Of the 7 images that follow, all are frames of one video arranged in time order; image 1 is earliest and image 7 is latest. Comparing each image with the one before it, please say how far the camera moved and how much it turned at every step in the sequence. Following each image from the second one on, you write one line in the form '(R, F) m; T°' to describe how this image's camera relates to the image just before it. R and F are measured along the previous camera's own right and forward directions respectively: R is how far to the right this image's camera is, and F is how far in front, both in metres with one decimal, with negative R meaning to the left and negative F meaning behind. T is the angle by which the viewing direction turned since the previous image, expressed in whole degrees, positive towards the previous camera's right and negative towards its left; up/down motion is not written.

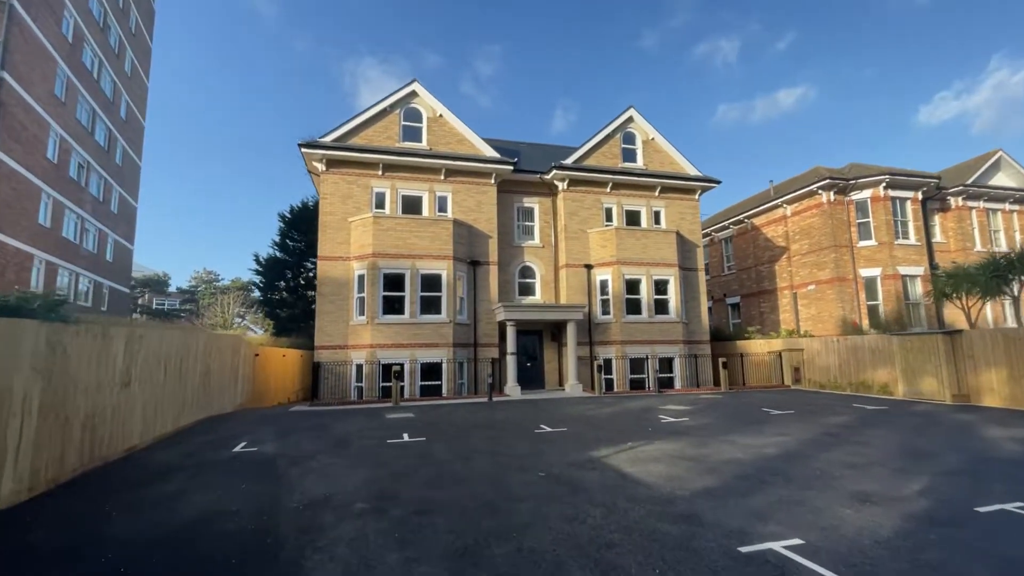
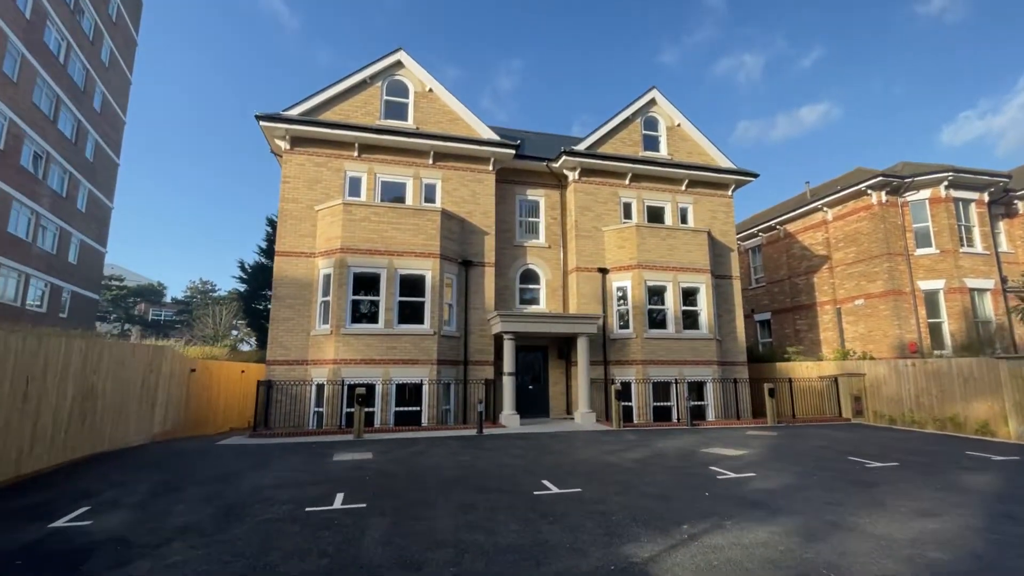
(+0.2, +3.5) m; -1°
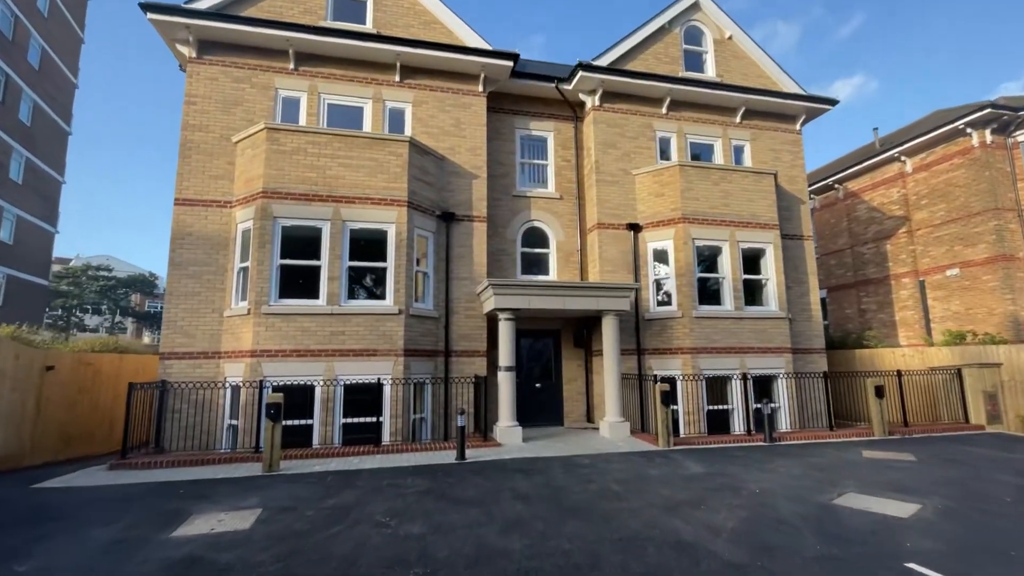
(+0.2, +4.6) m; -1°
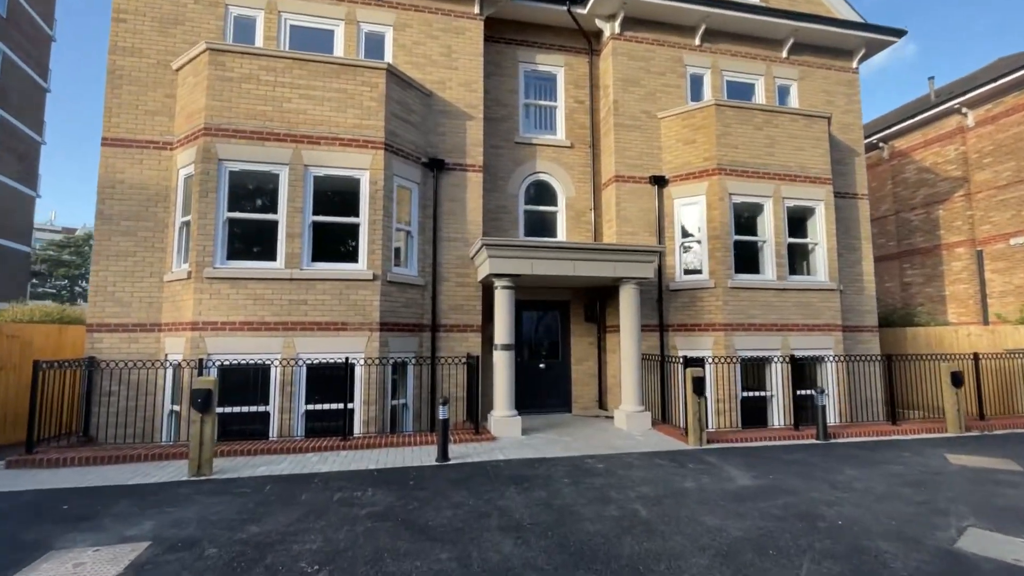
(+0.2, +1.9) m; -1°
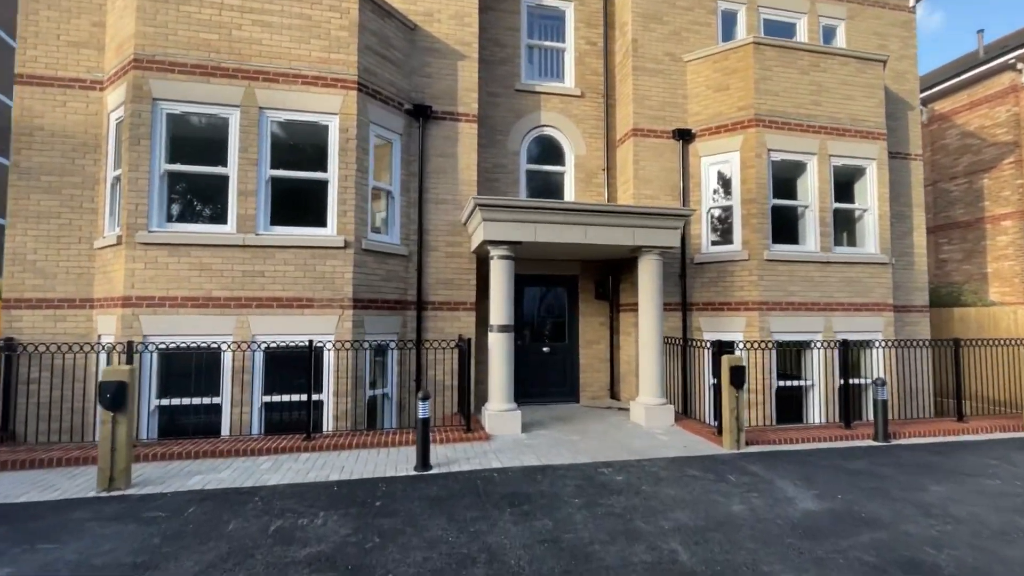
(+0.1, +1.5) m; 0°
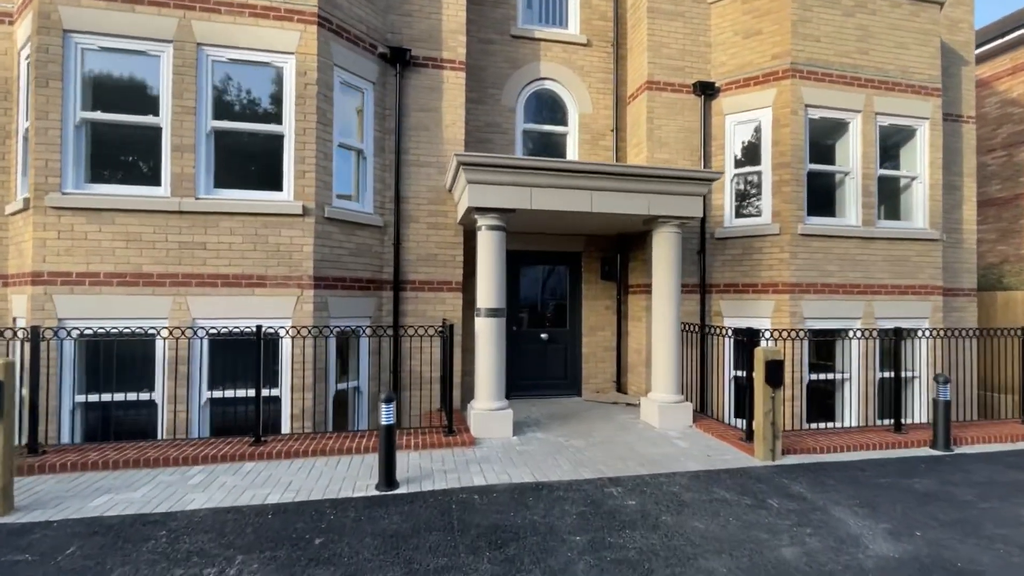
(+0.1, +1.2) m; 0°
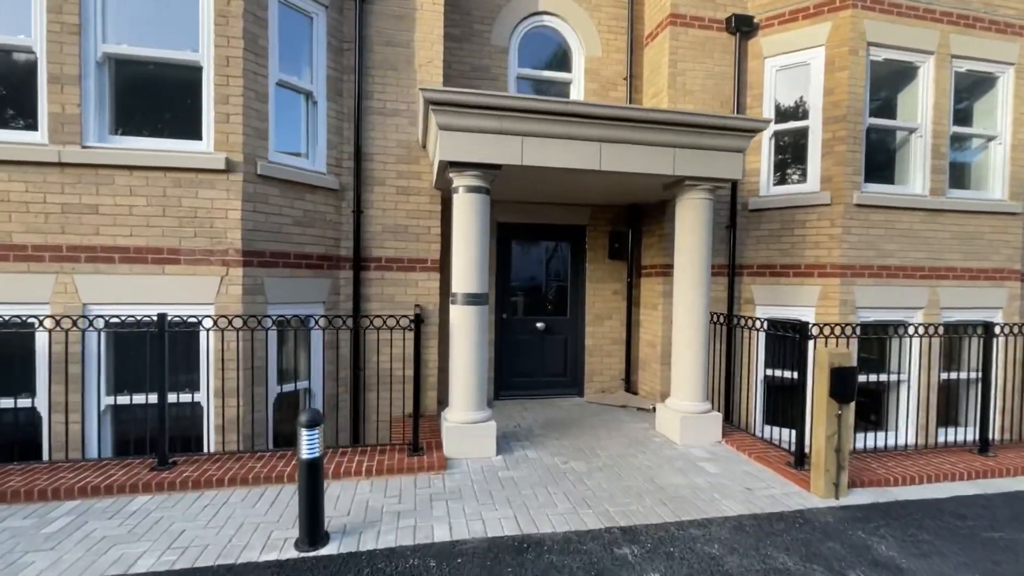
(+0.2, +1.4) m; 0°
